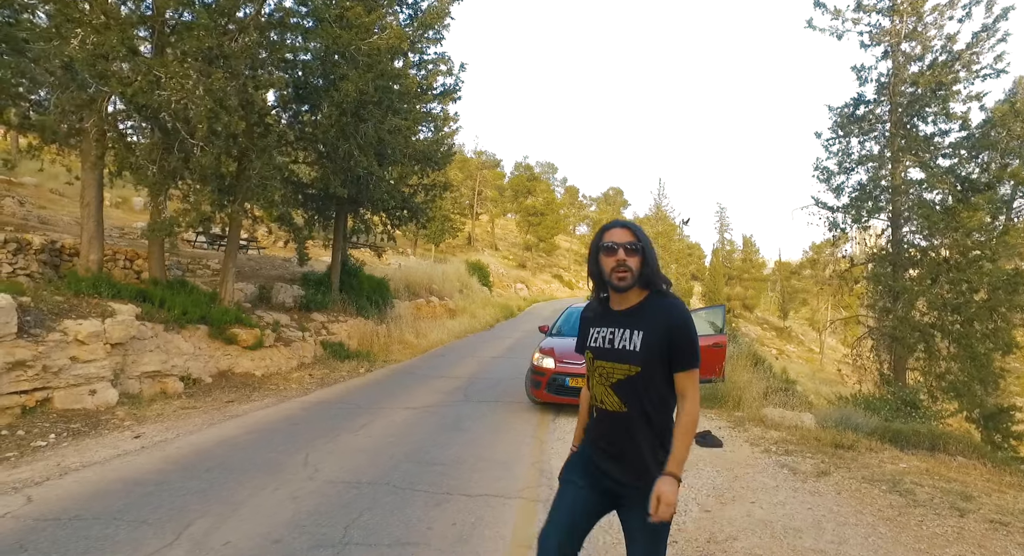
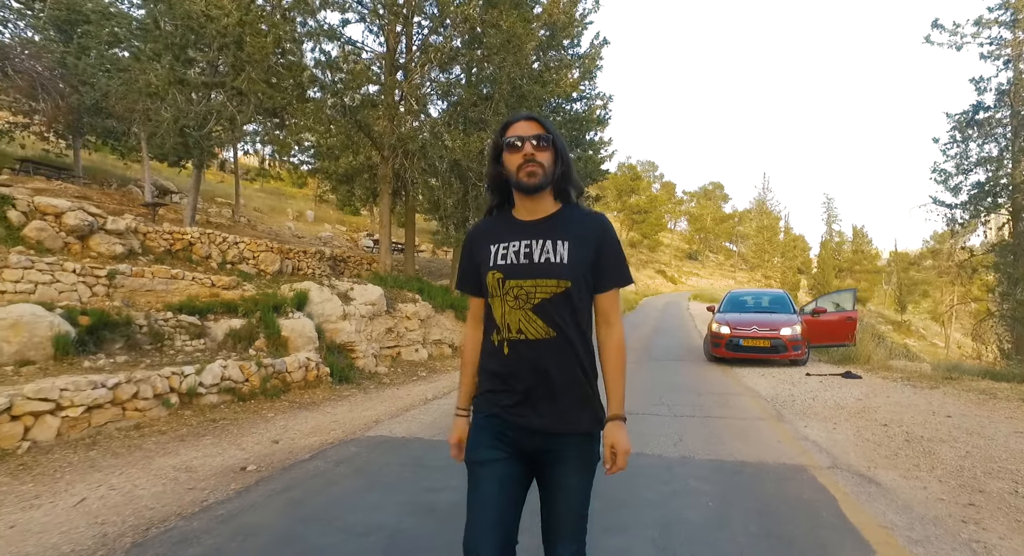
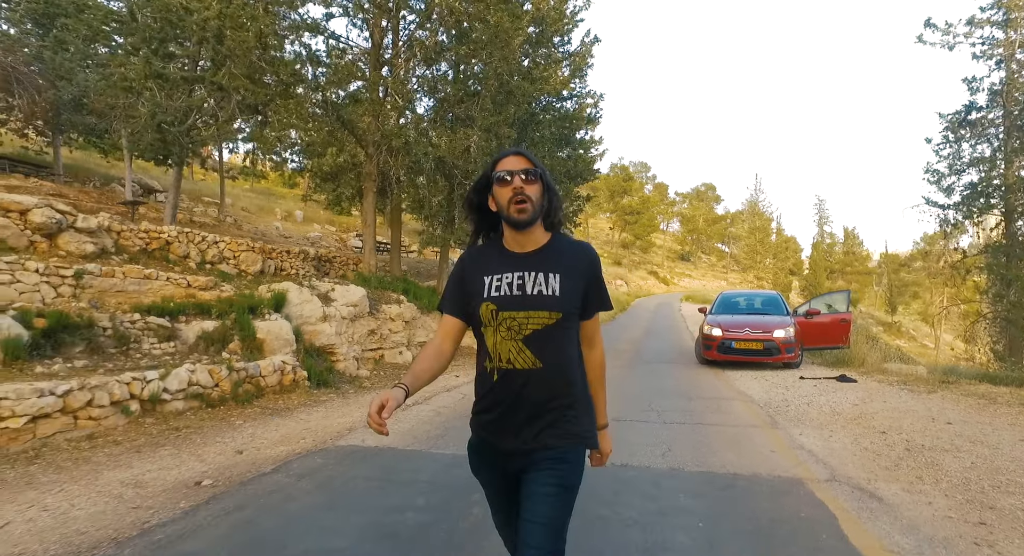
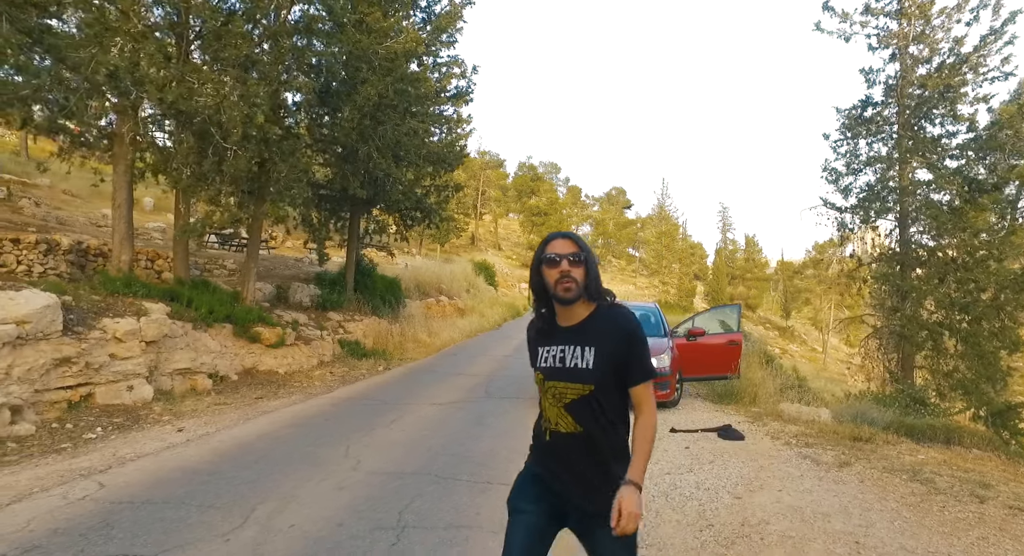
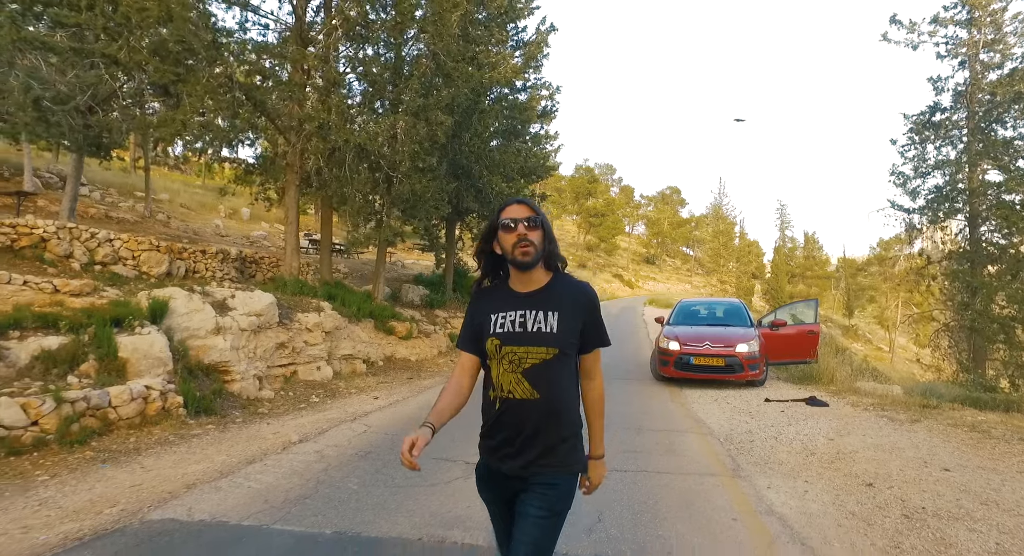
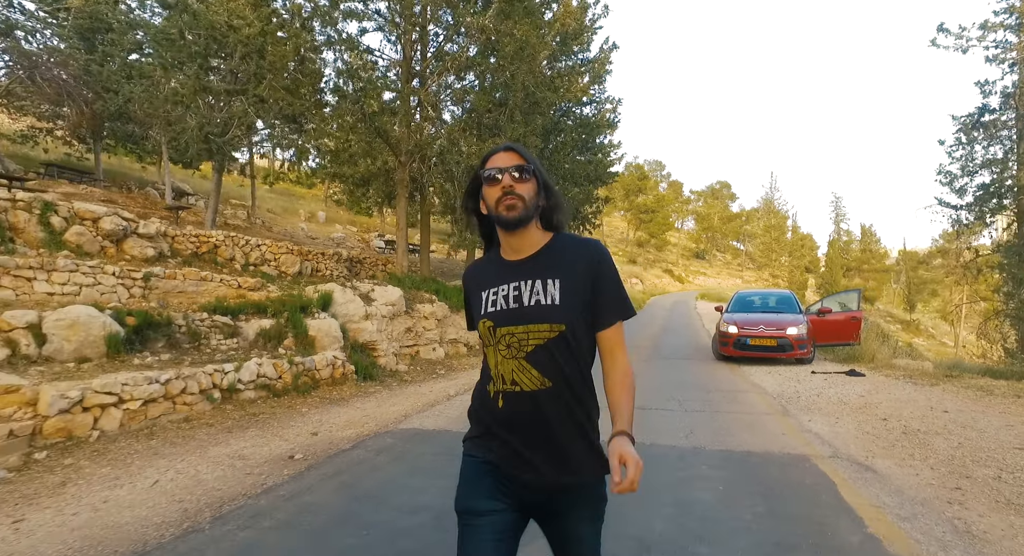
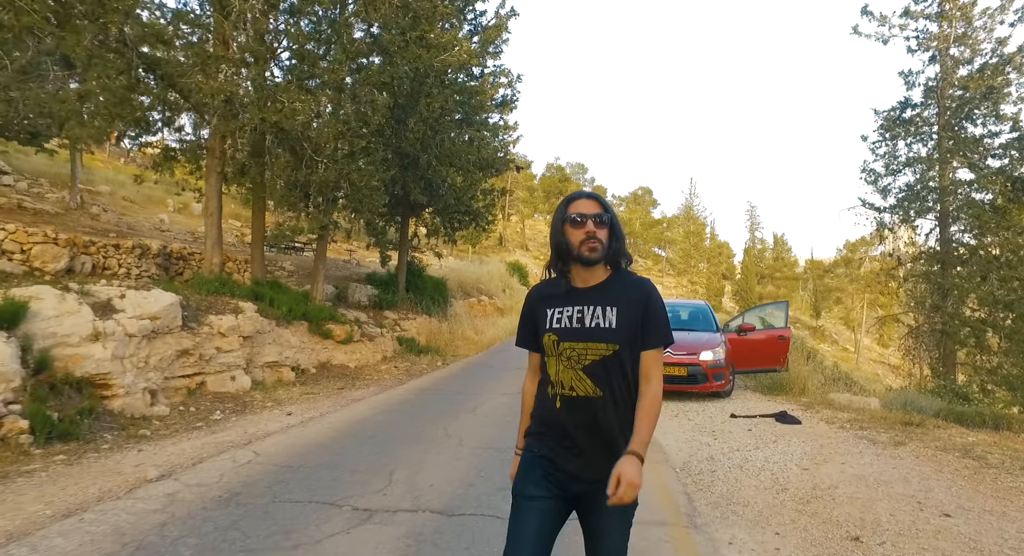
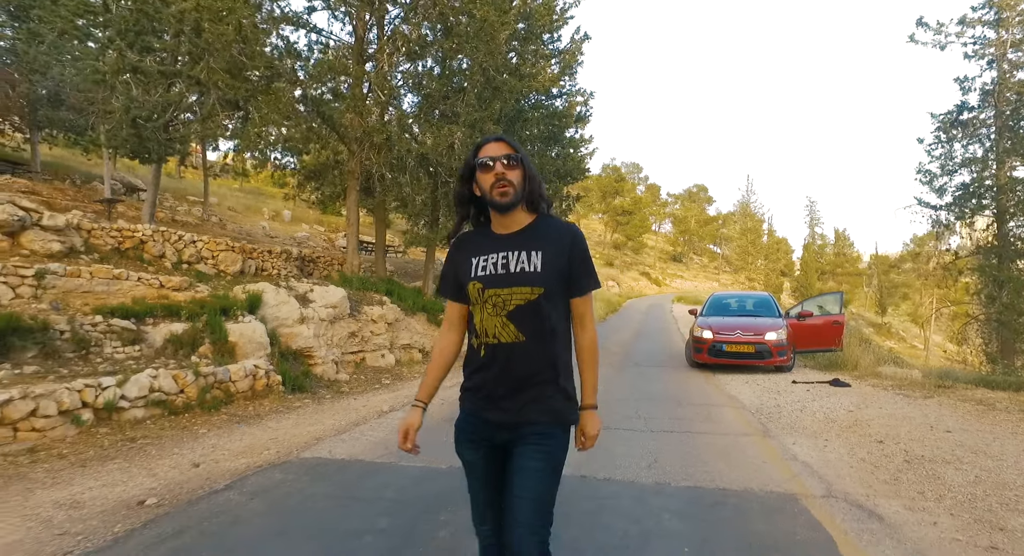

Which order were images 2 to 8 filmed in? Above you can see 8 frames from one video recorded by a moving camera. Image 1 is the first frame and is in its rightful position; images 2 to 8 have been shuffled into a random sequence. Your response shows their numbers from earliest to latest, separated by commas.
4, 7, 5, 8, 3, 2, 6
